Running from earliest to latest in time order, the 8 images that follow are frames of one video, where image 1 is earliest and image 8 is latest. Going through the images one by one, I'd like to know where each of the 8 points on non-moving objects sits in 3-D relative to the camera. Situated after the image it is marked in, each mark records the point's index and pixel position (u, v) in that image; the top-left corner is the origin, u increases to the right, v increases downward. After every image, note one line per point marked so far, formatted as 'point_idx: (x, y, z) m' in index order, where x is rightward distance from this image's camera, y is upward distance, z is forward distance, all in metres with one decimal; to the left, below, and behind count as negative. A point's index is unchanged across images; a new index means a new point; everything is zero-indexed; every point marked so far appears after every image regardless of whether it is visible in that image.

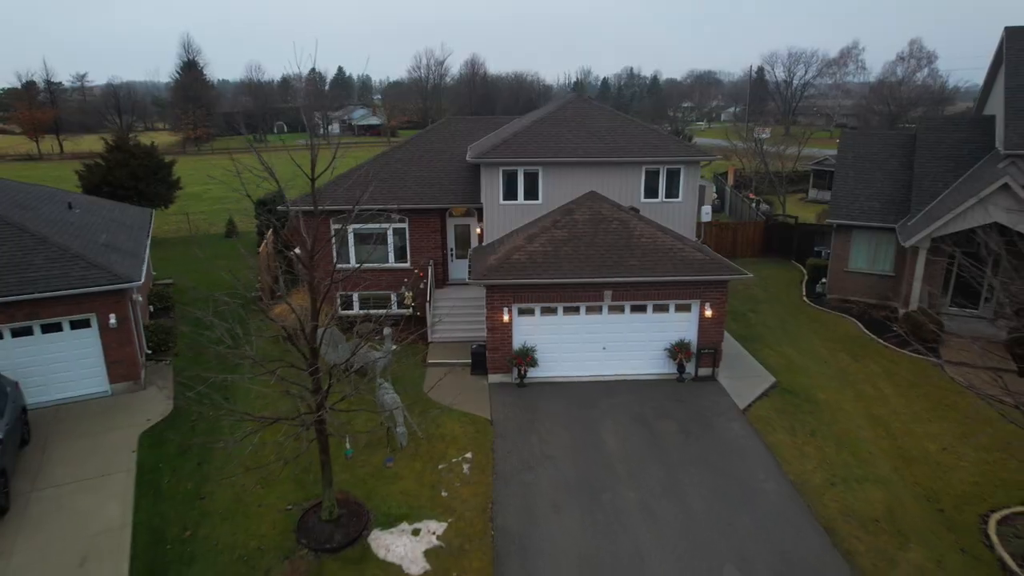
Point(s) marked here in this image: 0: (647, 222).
0: (+1.6, +0.7, +7.7) m
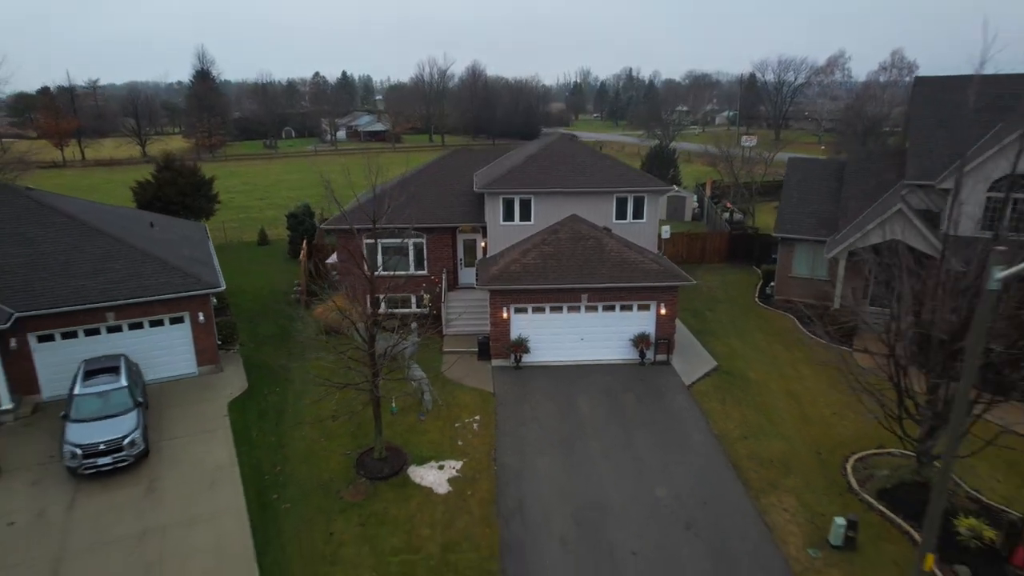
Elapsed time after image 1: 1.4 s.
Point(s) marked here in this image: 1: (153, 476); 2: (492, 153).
0: (+1.6, +0.7, +9.7) m
1: (-3.6, -1.8, +6.8) m
2: (-0.4, +2.5, +13.1) m
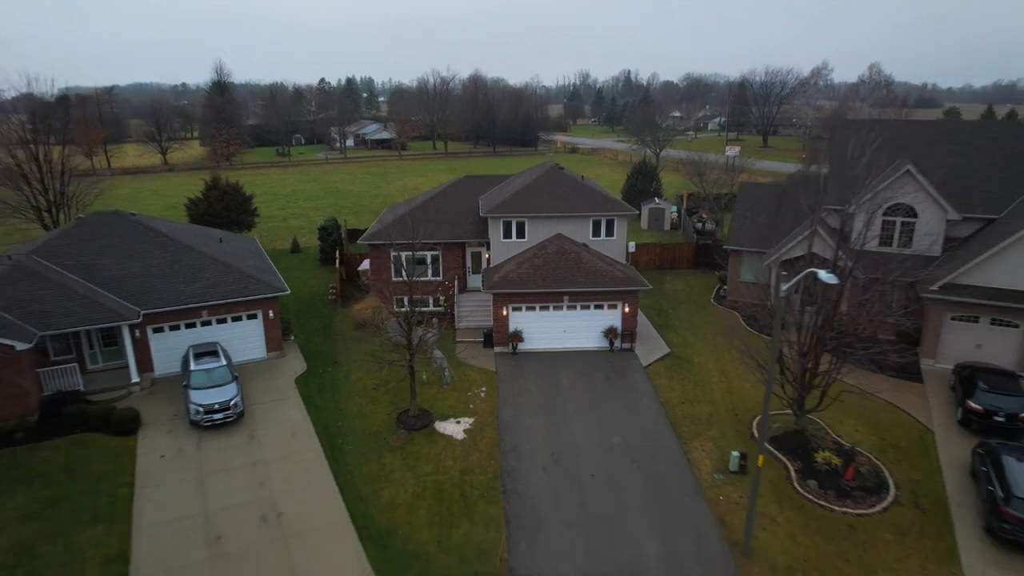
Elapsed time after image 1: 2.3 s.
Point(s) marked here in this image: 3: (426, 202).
0: (+1.5, +0.6, +12.4) m
1: (-3.6, -1.9, +9.4) m
2: (-0.4, +2.5, +15.8) m
3: (-1.8, +1.8, +14.3) m
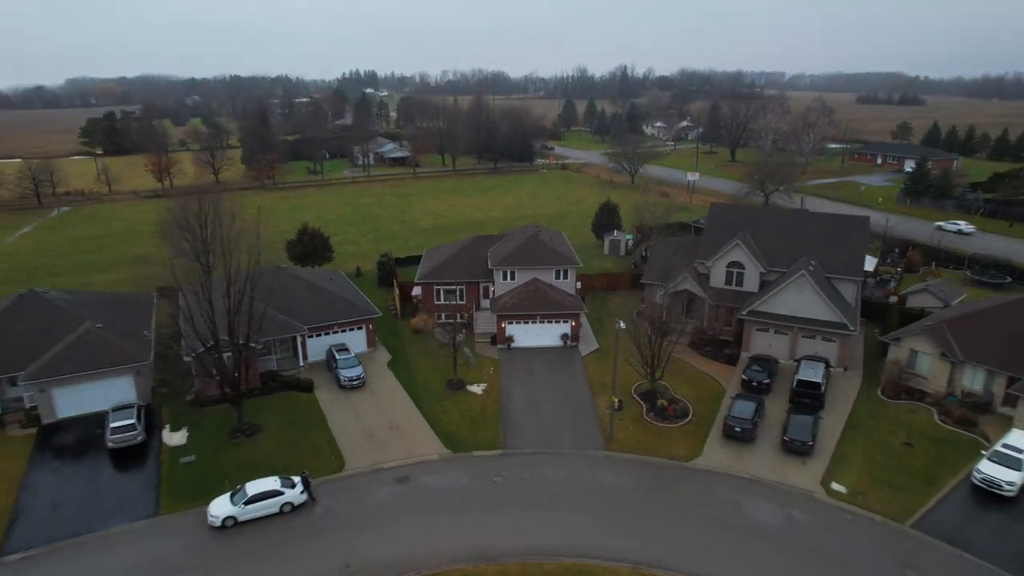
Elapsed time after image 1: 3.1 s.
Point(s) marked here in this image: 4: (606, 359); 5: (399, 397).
0: (+1.4, 0.0, +20.9) m
1: (-3.7, -2.6, +18.0) m
2: (-0.5, +1.9, +24.2) m
3: (-2.0, +1.2, +22.8) m
4: (+2.8, -2.0, +19.6) m
5: (-2.9, -2.8, +17.5) m
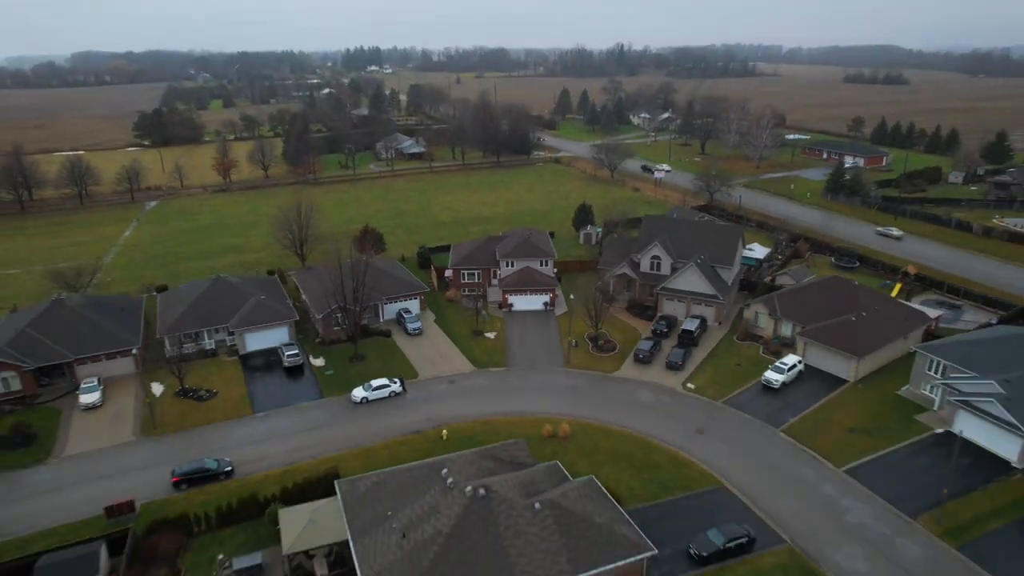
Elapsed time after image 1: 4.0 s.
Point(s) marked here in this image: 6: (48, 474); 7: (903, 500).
0: (+1.4, +0.7, +32.1) m
1: (-3.8, -2.0, +29.3) m
2: (-0.6, +2.8, +35.3) m
3: (-2.0, +2.0, +33.9) m
4: (+2.8, -1.3, +30.9) m
5: (-2.9, -2.2, +28.8) m
6: (-13.8, -5.4, +19.7) m
7: (+10.9, -5.7, +18.3) m
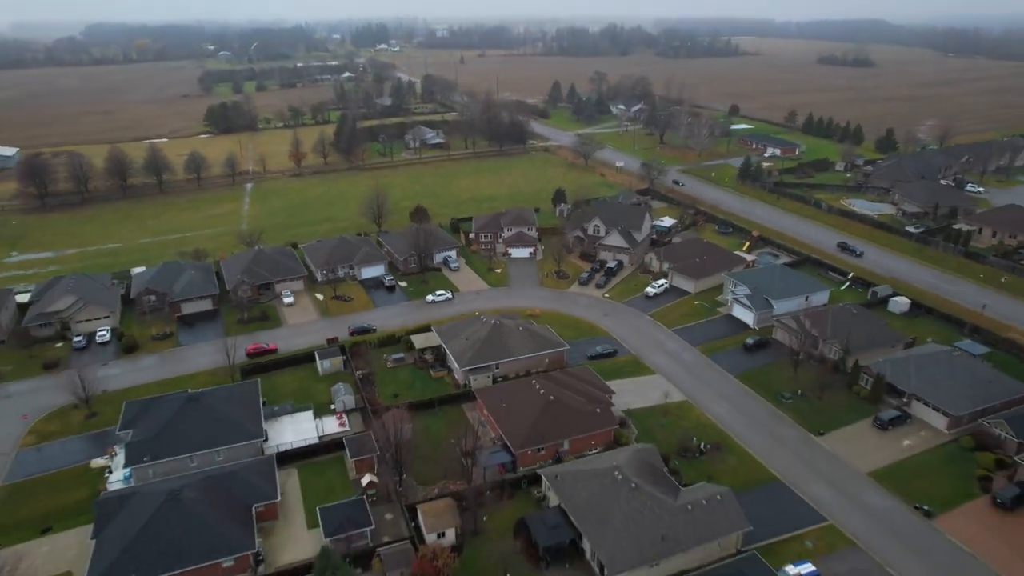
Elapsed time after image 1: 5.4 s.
0: (+1.3, +4.2, +53.0) m
1: (-3.8, +1.3, +50.3) m
2: (-0.6, +6.4, +56.1) m
3: (-2.1, +5.6, +54.7) m
4: (+2.7, +2.0, +51.9) m
5: (-3.0, +1.1, +49.8) m
6: (-13.9, -2.5, +40.9) m
7: (+10.8, -3.0, +39.5) m
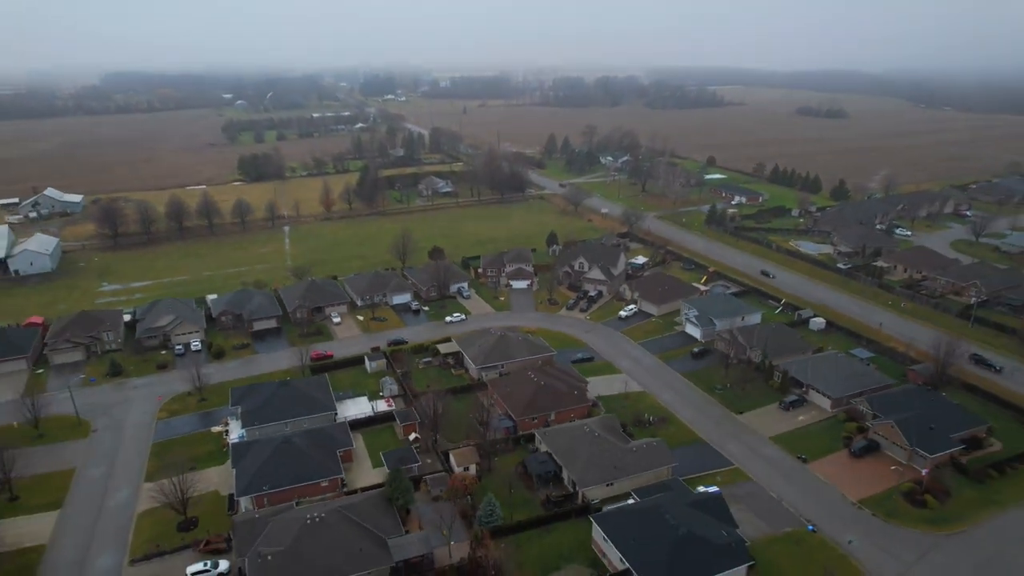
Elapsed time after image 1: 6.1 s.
0: (+1.4, +1.7, +64.9) m
1: (-3.8, -0.9, +62.1) m
2: (-0.6, +3.8, +68.1) m
3: (-2.0, +3.0, +66.7) m
4: (+2.7, -0.3, +63.7) m
5: (-3.0, -1.2, +61.5) m
6: (-13.7, -4.2, +52.4) m
7: (+10.9, -4.6, +51.0) m
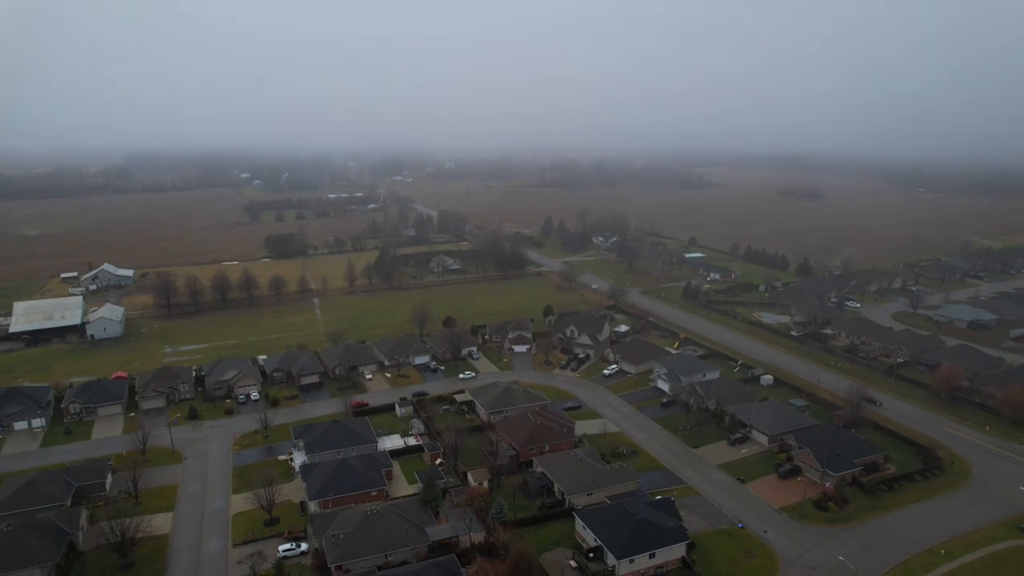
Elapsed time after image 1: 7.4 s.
0: (+1.6, -5.5, +76.5) m
1: (-3.5, -7.8, +73.4) m
2: (-0.3, -3.8, +80.0) m
3: (-1.8, -4.4, +78.5) m
4: (+3.0, -7.4, +75.1) m
5: (-2.7, -8.0, +72.9) m
6: (-13.5, -10.0, +63.5) m
7: (+11.1, -10.3, +62.1) m
